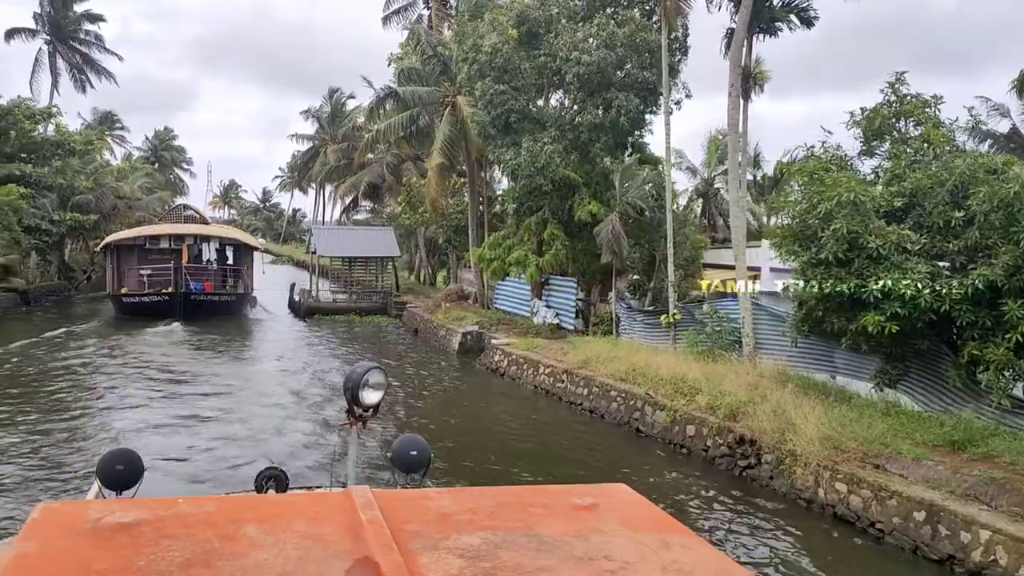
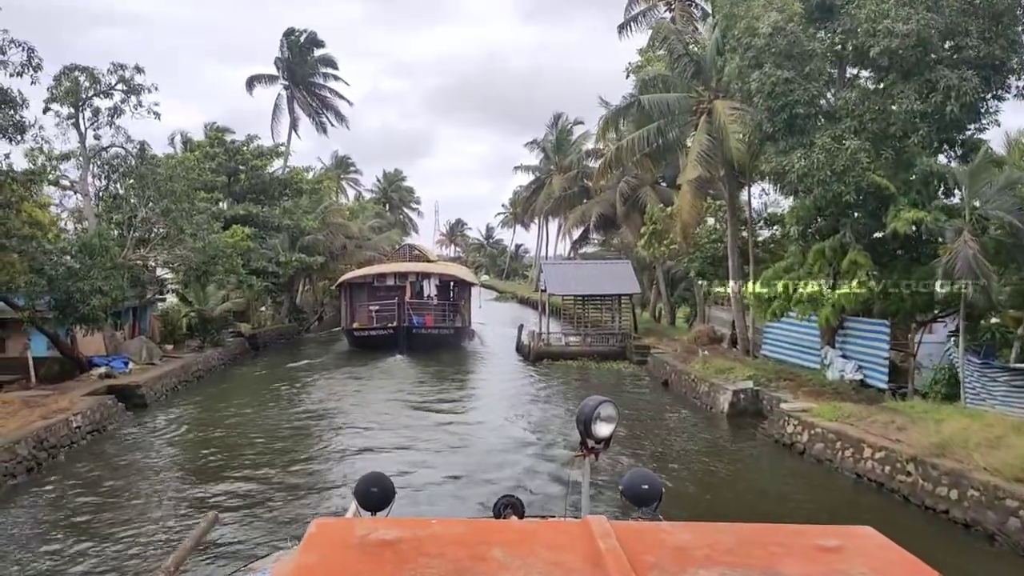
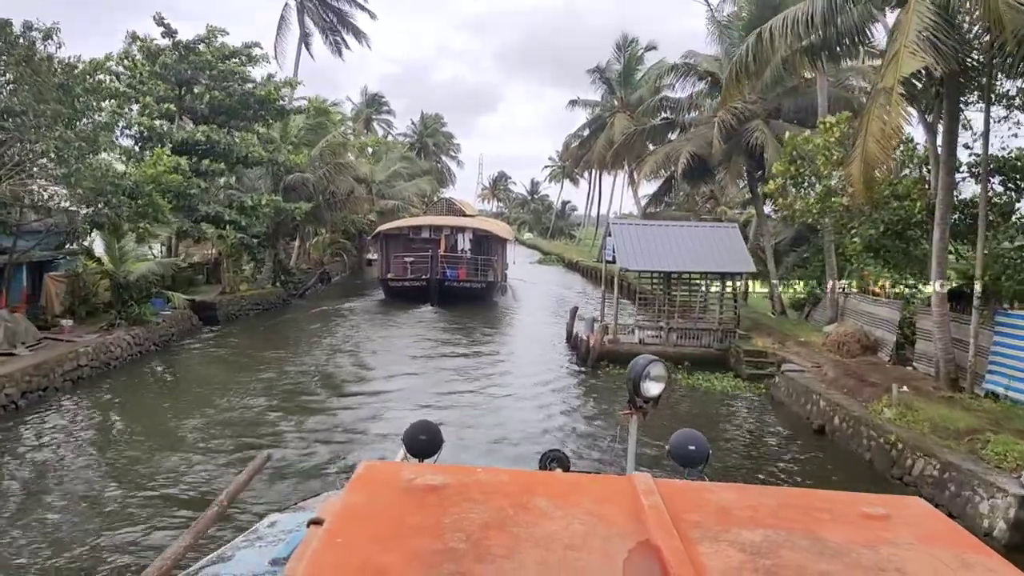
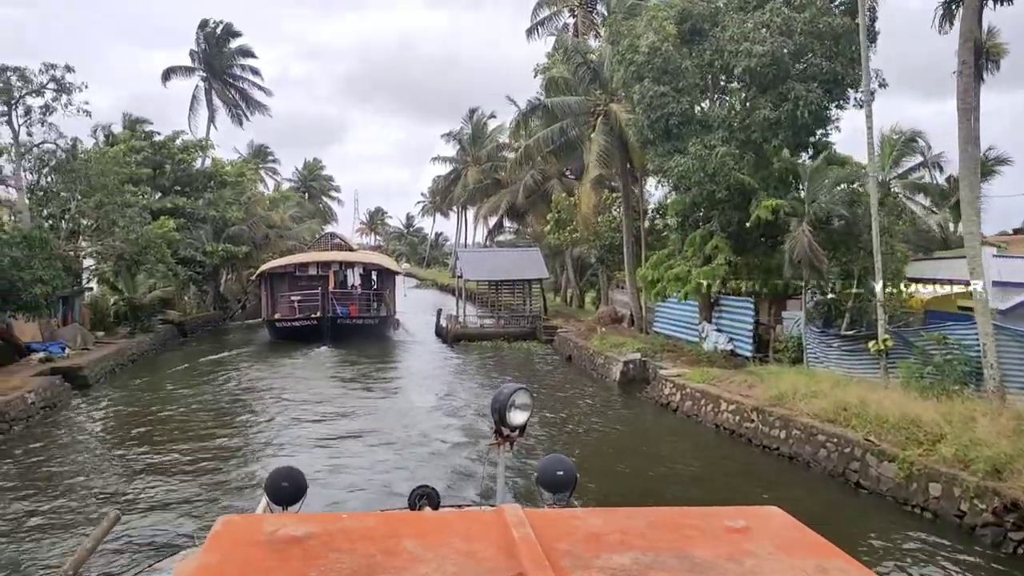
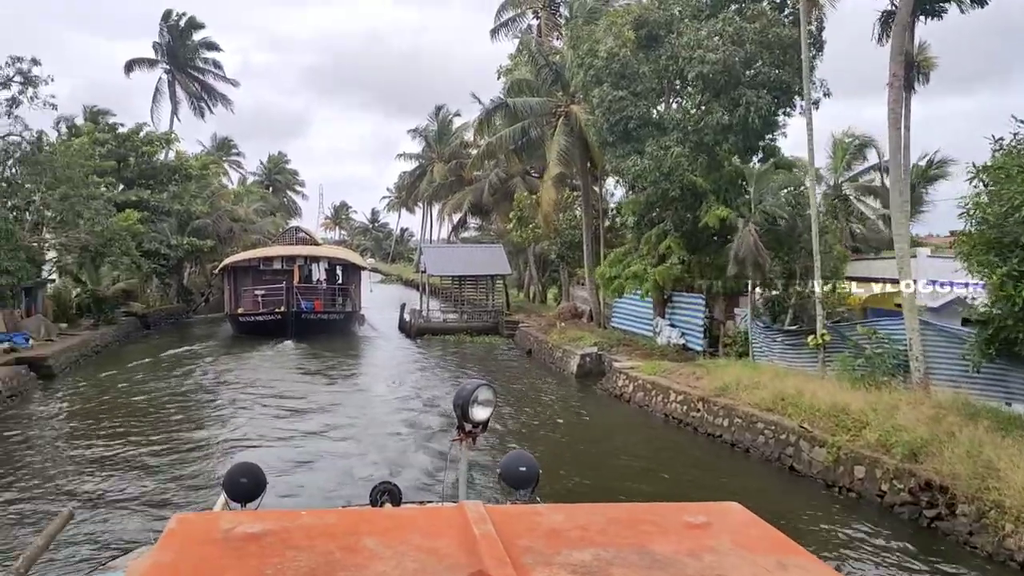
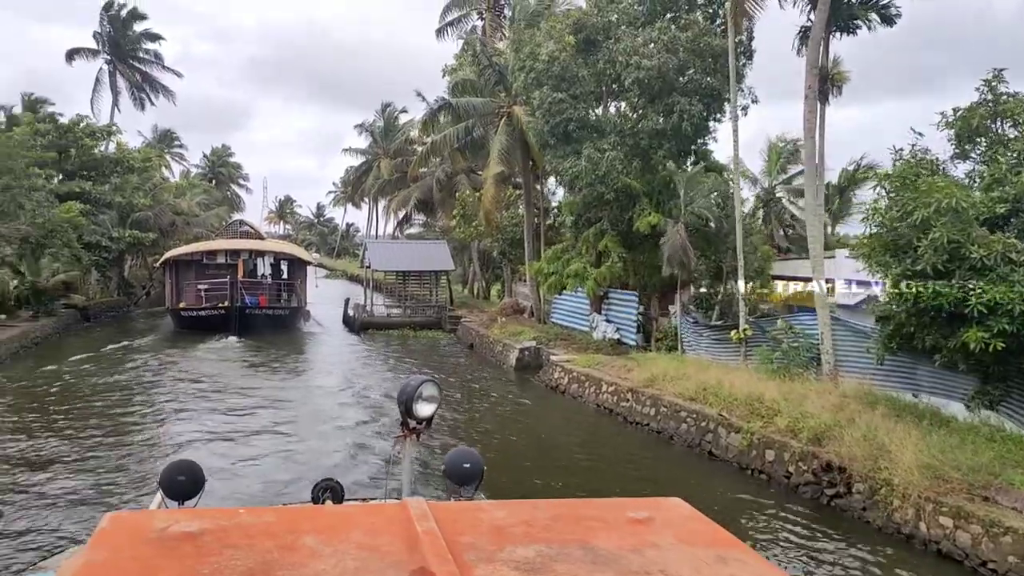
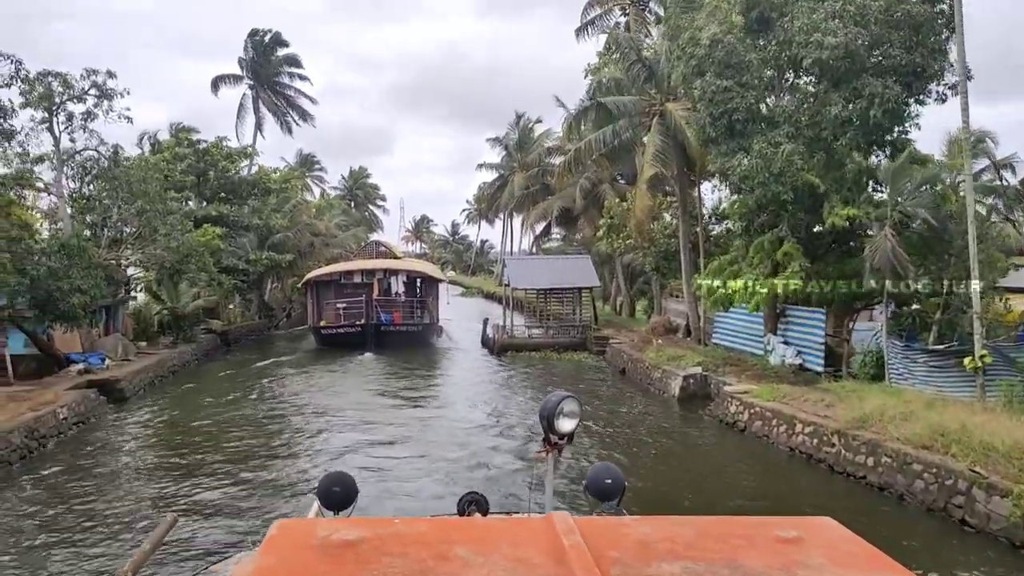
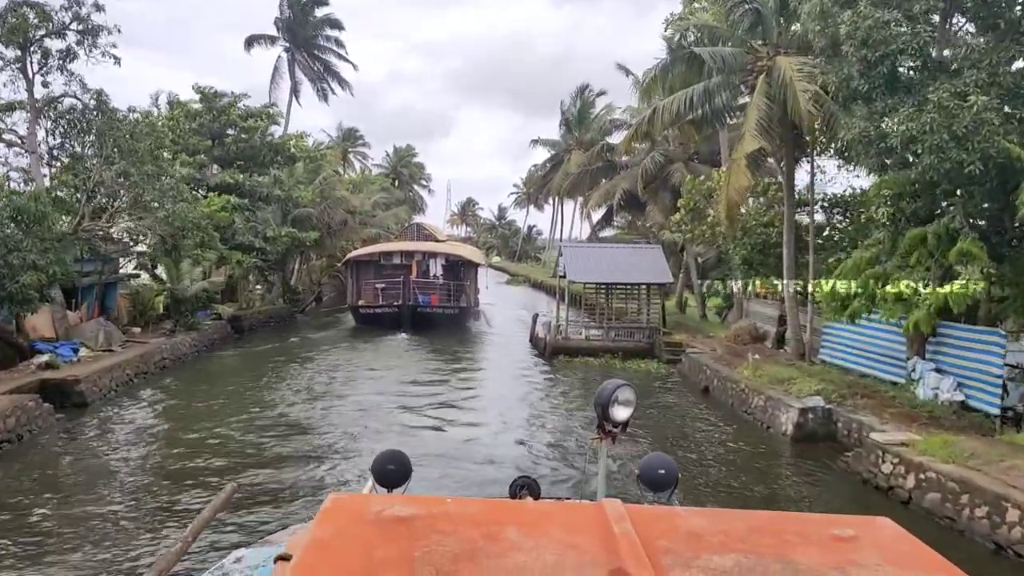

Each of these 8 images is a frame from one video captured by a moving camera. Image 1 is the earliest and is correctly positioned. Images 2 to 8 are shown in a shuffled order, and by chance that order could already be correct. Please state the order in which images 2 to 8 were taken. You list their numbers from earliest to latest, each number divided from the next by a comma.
6, 5, 4, 7, 2, 8, 3
